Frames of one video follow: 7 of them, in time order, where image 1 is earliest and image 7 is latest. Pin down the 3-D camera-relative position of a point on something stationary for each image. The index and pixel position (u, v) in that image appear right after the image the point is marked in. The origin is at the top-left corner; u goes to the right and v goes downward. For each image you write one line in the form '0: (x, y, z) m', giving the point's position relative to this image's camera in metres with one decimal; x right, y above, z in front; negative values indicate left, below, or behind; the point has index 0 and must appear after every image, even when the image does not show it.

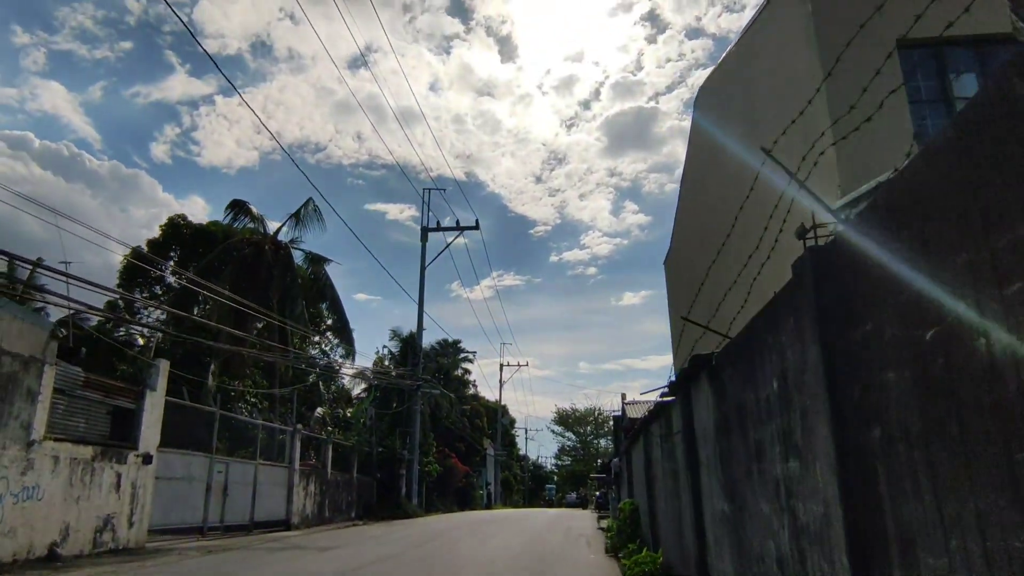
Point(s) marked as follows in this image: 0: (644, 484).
0: (+2.3, -3.3, +12.3) m
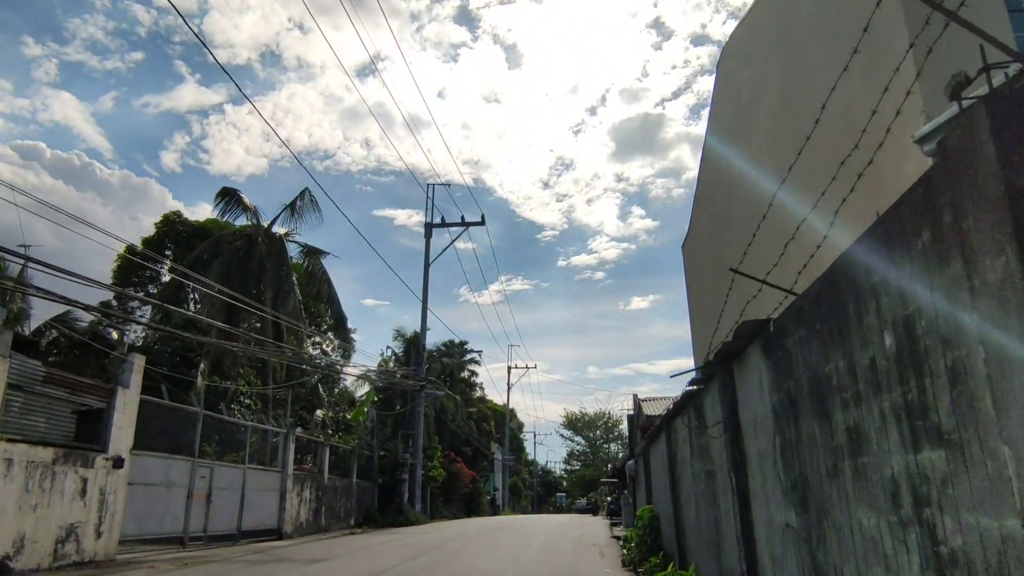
0: (+2.3, -3.0, +10.9) m
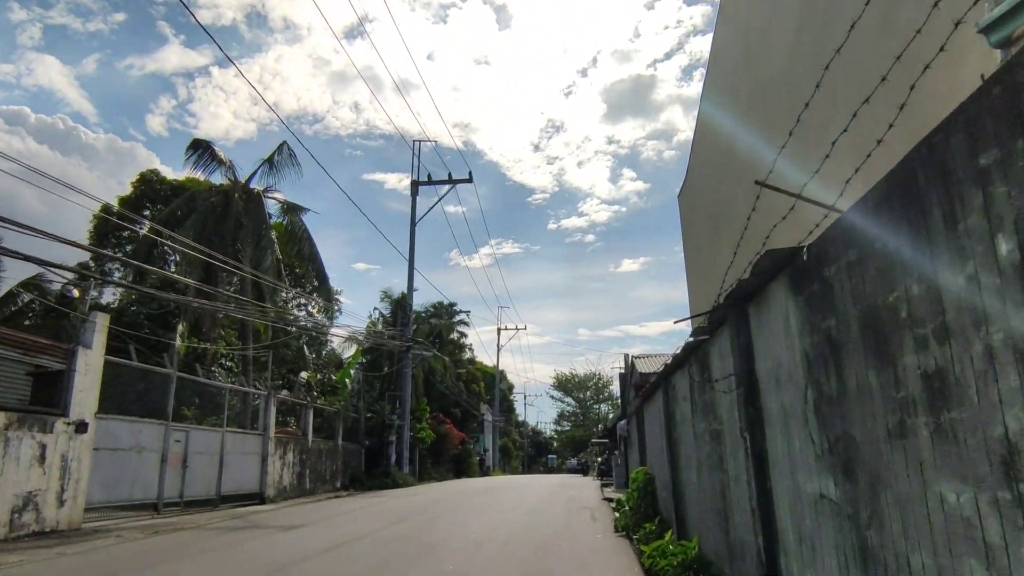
0: (+2.1, -2.3, +10.2) m
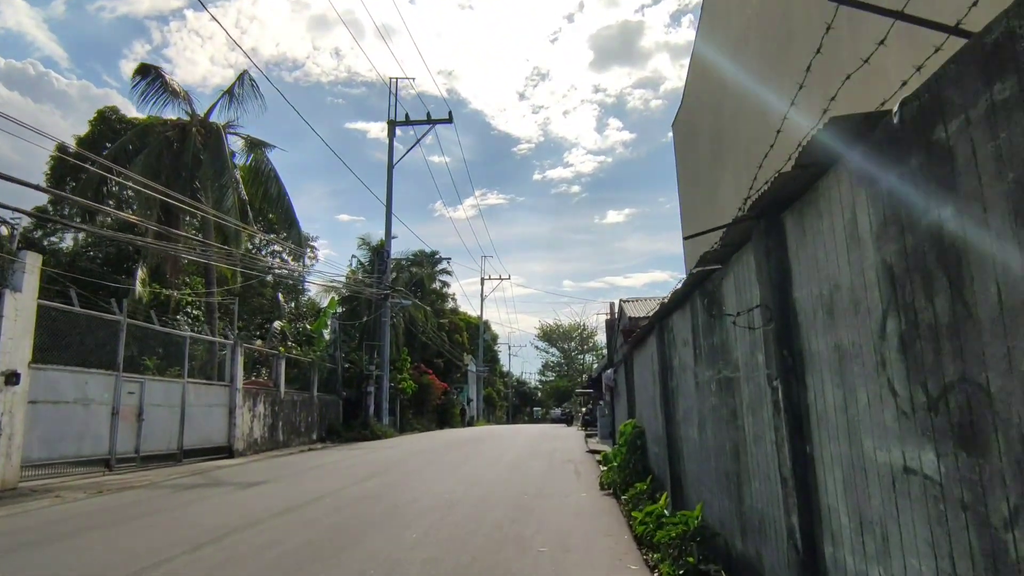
0: (+1.8, -1.4, +9.1) m
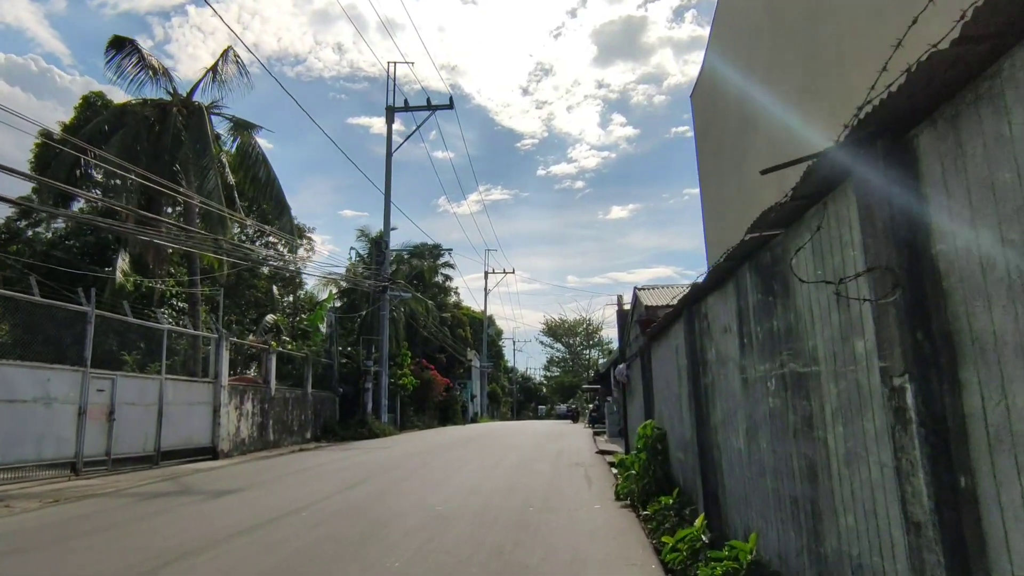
0: (+1.8, -1.2, +7.8) m
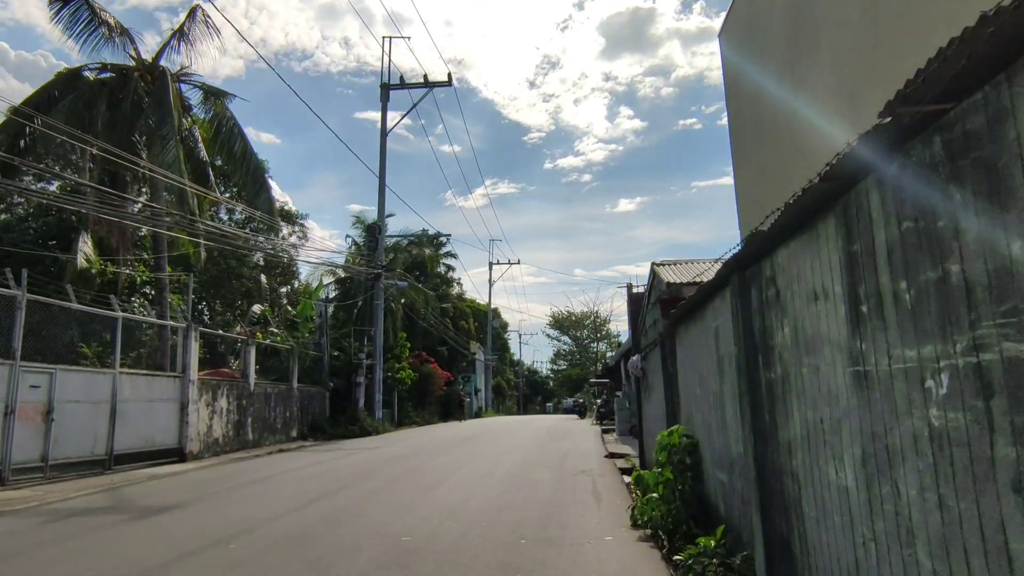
0: (+1.7, -0.9, +5.8) m
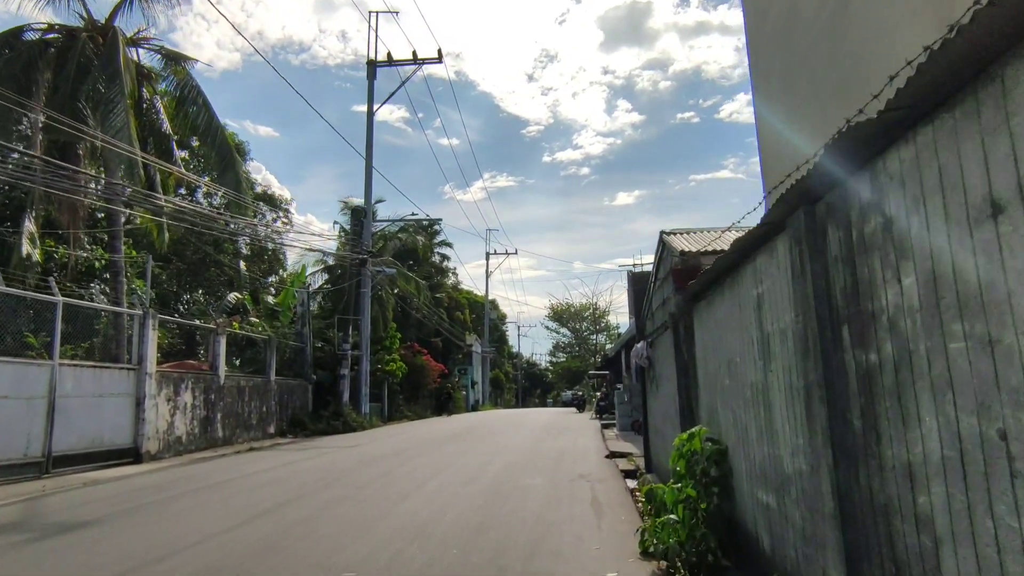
0: (+1.5, -0.6, +4.2) m
